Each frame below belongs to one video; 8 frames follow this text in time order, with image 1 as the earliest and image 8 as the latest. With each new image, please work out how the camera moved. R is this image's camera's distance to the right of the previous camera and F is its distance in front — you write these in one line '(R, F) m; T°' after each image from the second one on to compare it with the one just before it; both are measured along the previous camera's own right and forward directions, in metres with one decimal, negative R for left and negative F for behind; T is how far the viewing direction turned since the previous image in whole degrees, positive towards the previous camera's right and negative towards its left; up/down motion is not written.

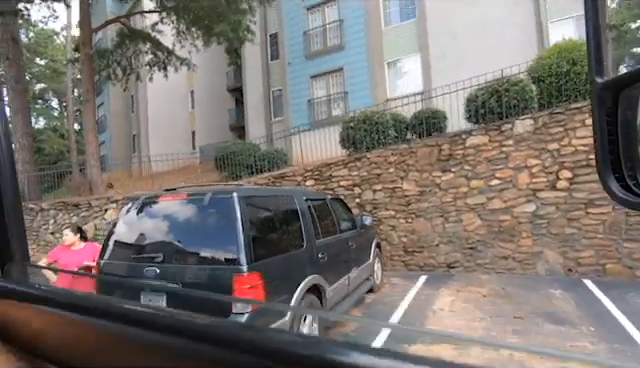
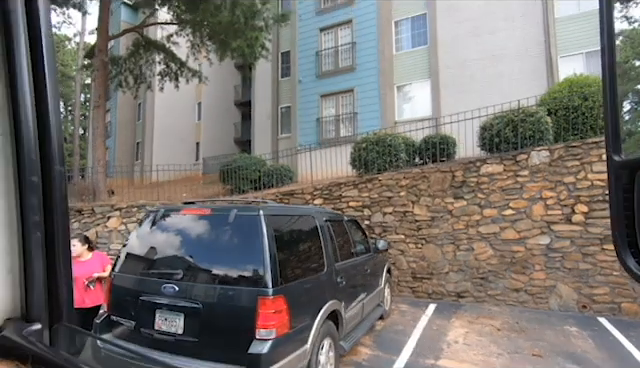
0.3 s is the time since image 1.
(-0.3, +0.1) m; 0°
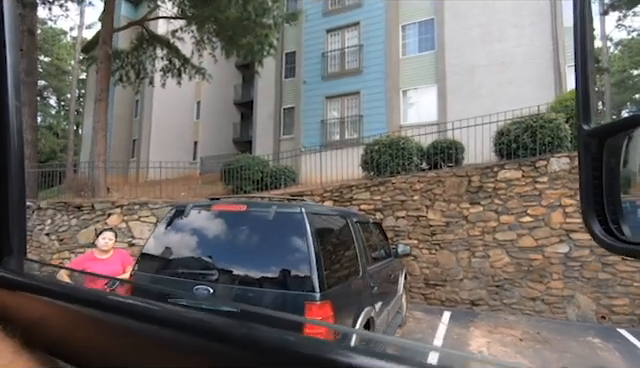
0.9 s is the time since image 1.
(-0.4, +0.2) m; +1°
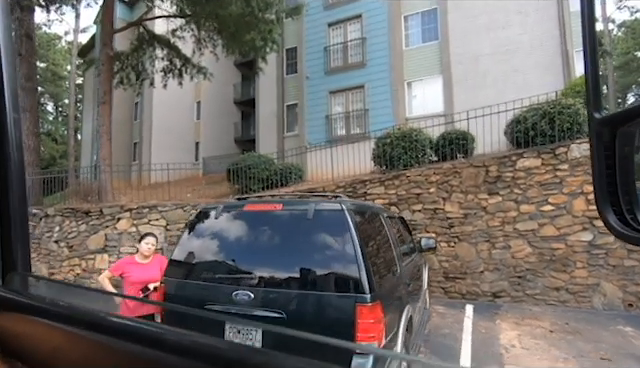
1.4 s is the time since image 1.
(-0.3, +0.2) m; 0°
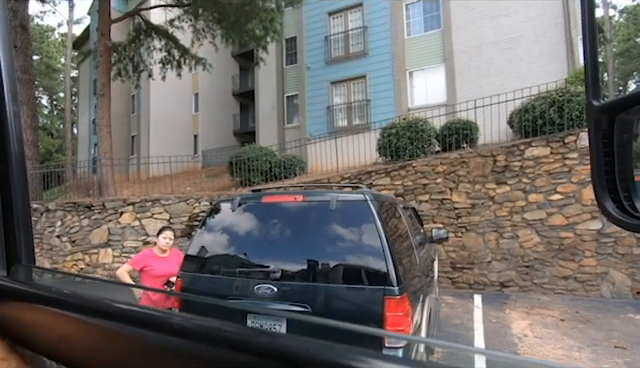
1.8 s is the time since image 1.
(-0.2, +0.1) m; 0°
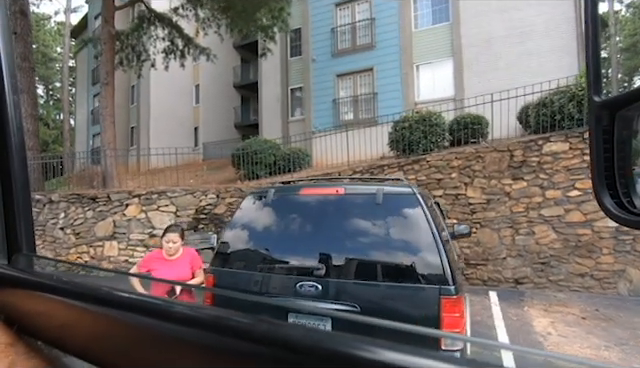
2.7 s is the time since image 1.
(-0.3, +0.2) m; +1°
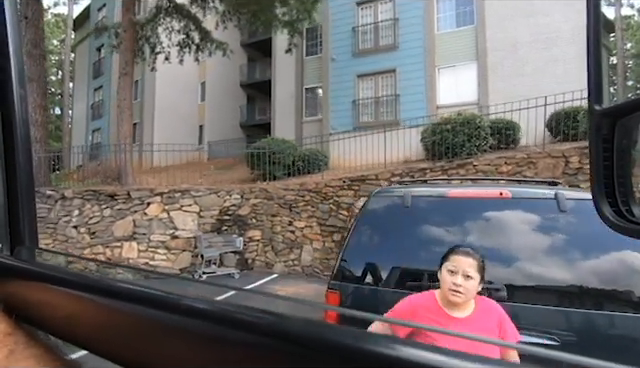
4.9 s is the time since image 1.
(-1.0, +0.5) m; +2°
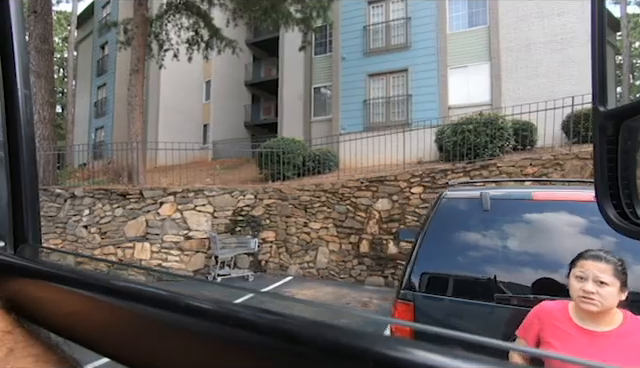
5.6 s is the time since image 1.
(-0.4, +0.2) m; 0°
